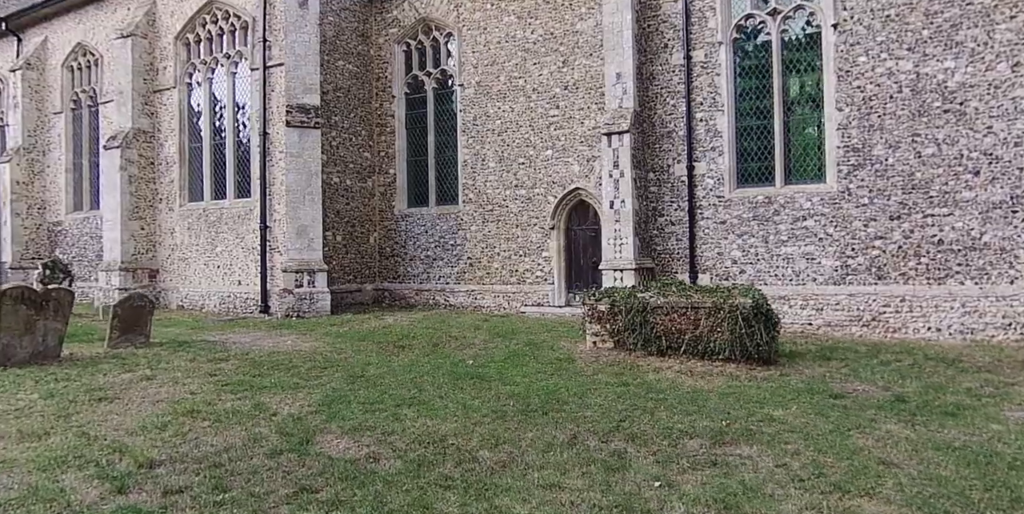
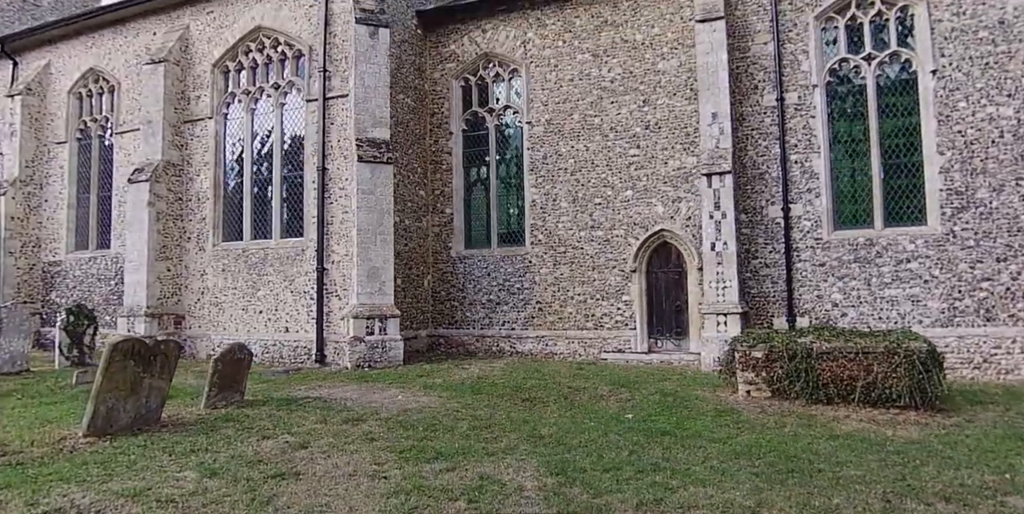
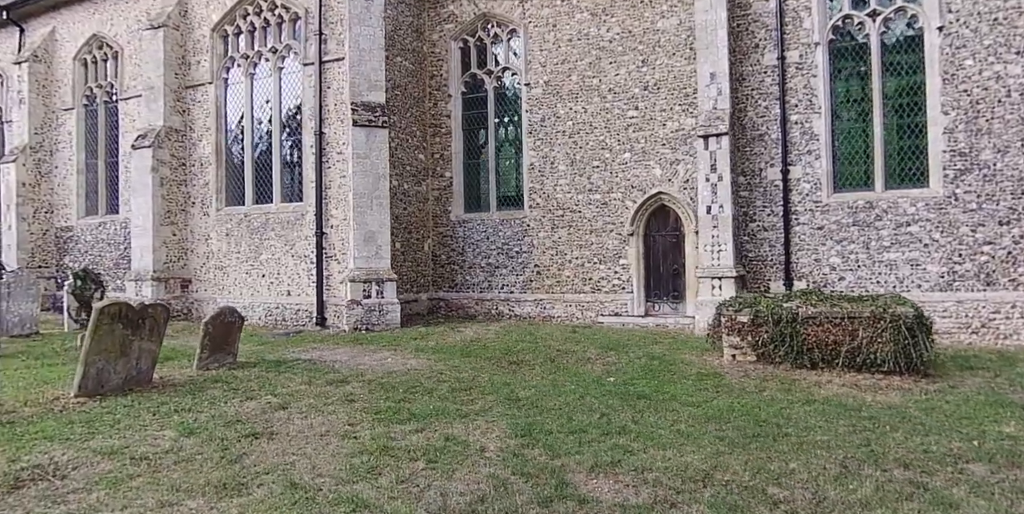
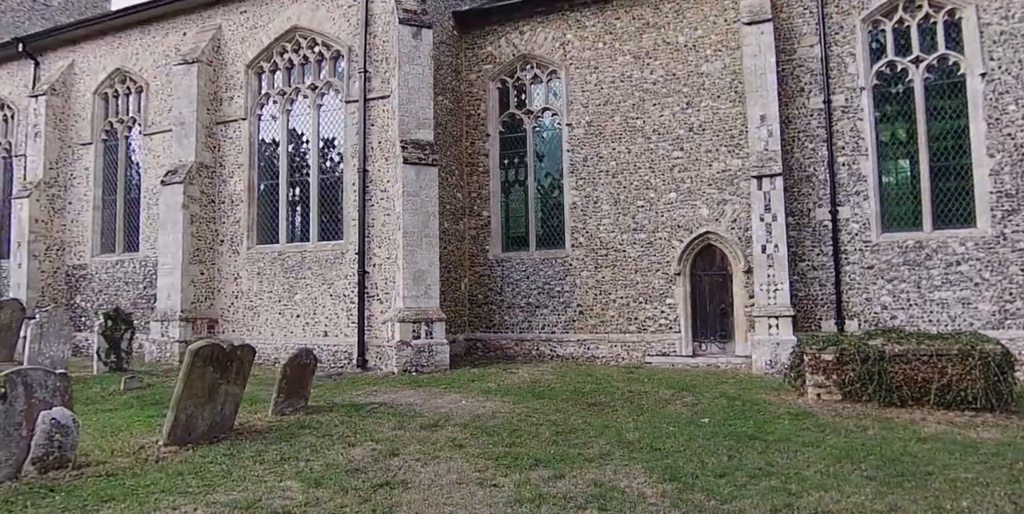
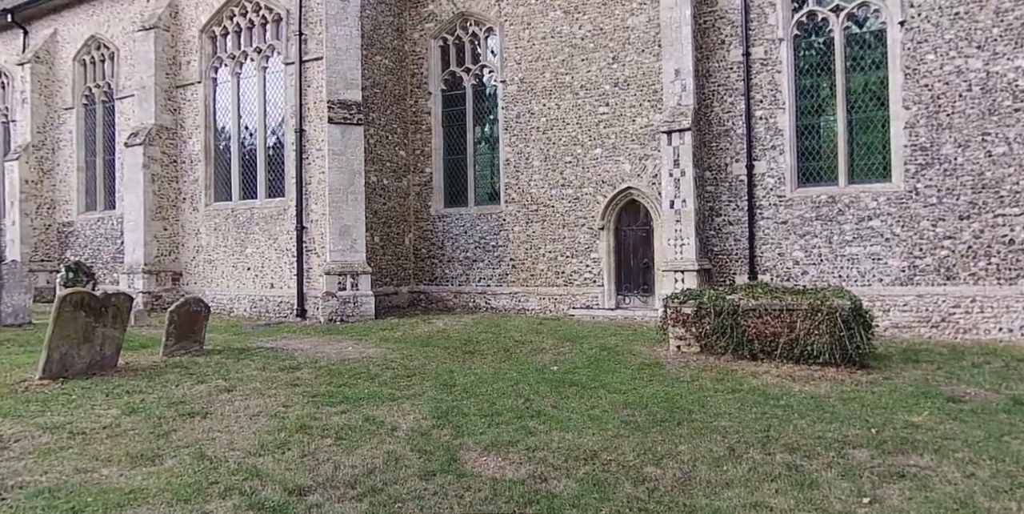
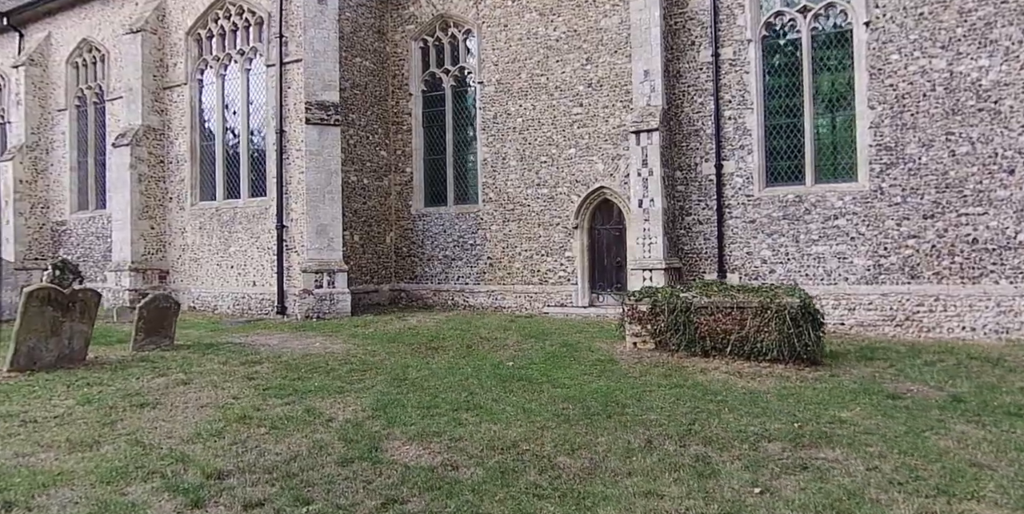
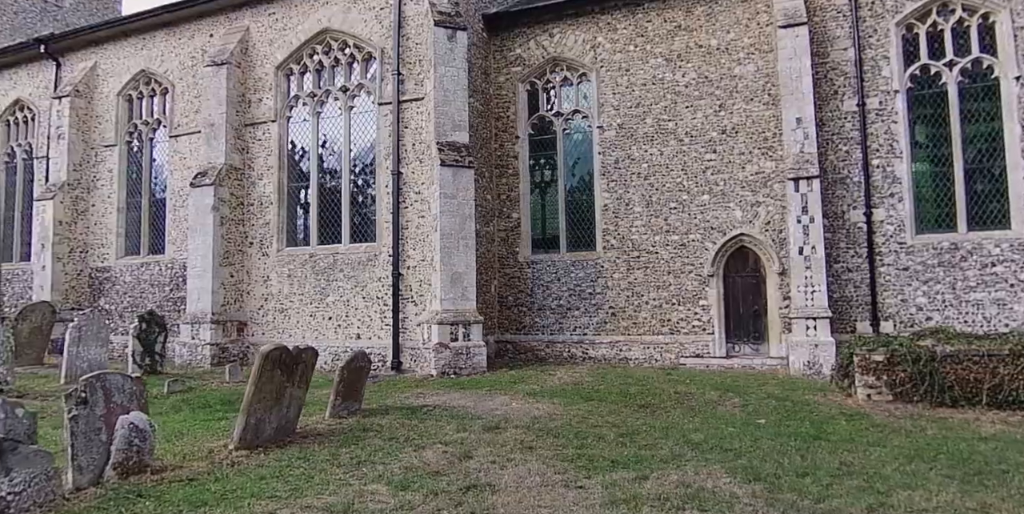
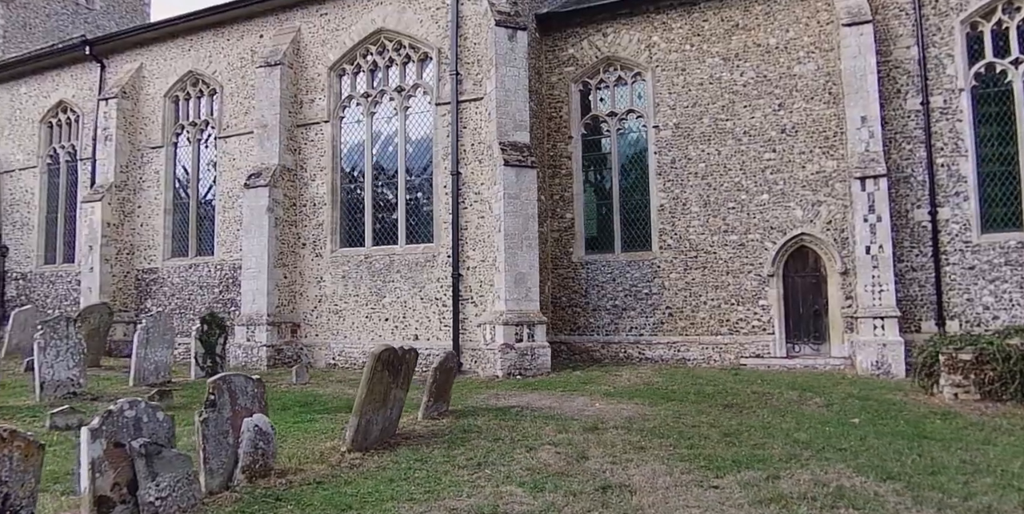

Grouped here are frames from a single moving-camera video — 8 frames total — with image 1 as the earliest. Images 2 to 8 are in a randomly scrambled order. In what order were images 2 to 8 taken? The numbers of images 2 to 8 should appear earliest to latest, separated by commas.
6, 5, 3, 2, 4, 7, 8
